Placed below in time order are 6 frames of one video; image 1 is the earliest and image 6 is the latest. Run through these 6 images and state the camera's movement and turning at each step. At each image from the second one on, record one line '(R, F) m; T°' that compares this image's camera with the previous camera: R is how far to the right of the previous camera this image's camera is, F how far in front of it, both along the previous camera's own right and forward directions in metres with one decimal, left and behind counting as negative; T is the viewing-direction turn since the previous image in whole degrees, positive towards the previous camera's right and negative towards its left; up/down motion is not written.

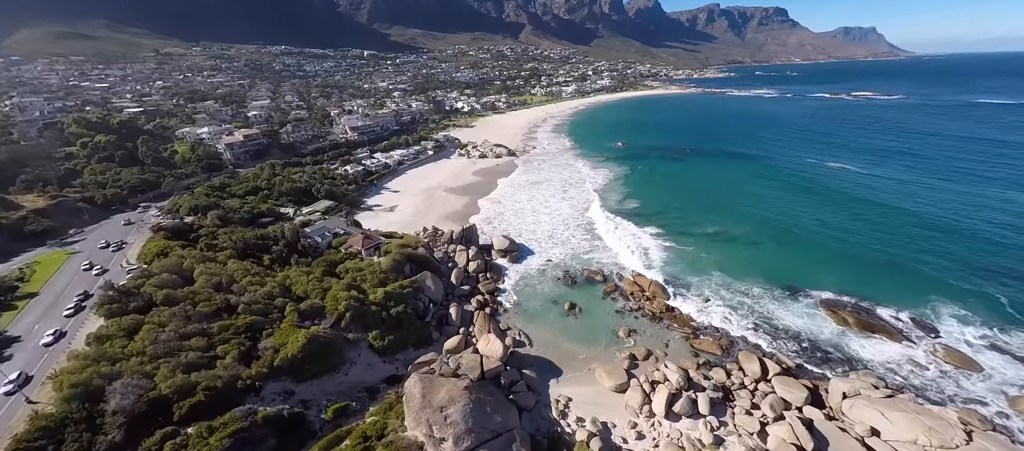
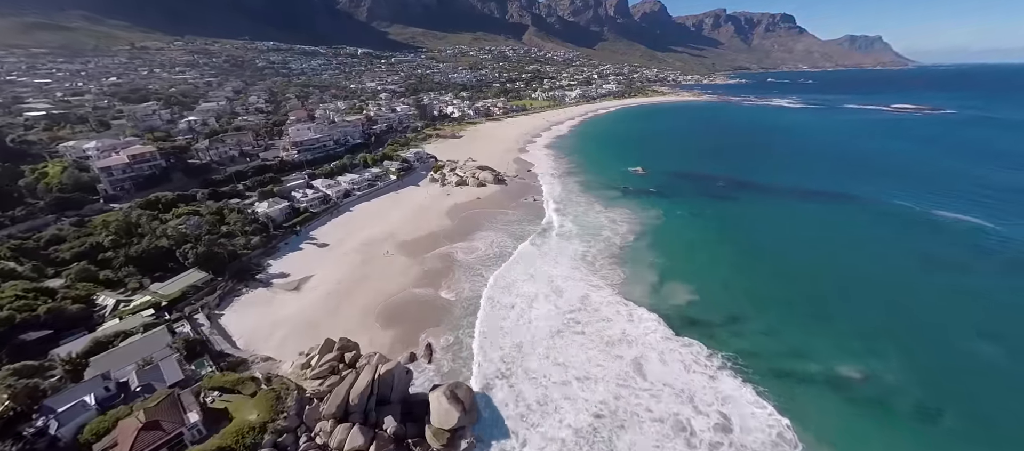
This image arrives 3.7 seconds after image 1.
(+1.9, +15.3) m; 0°
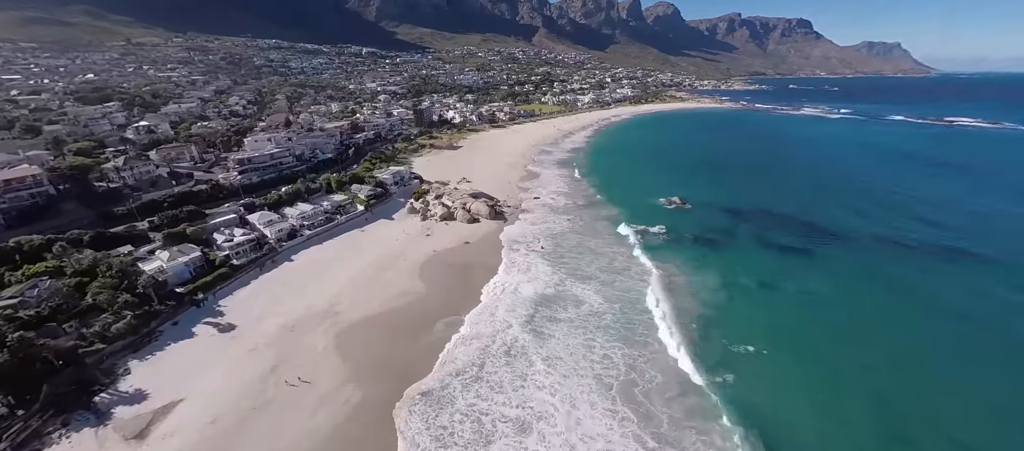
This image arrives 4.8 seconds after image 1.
(+0.5, +11.1) m; -1°
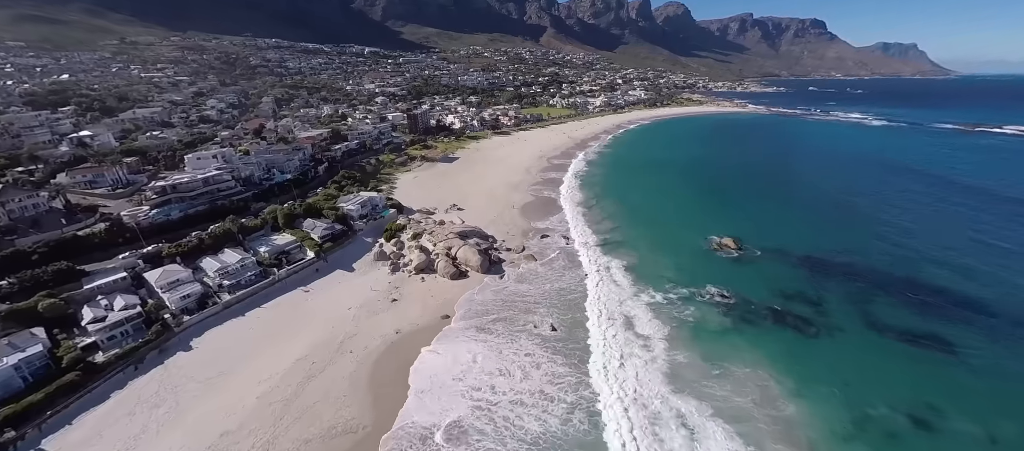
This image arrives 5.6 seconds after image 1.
(+0.4, +9.5) m; -1°
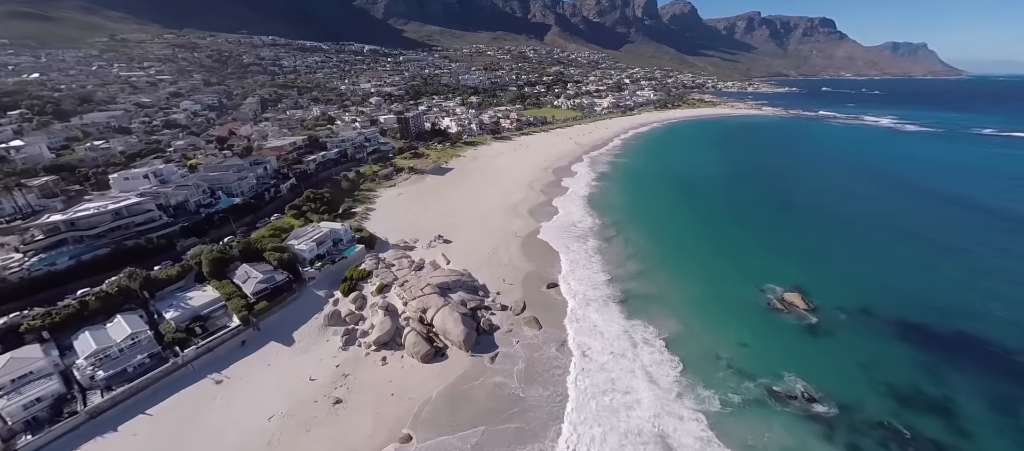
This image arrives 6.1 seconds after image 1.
(+0.4, +7.3) m; 0°
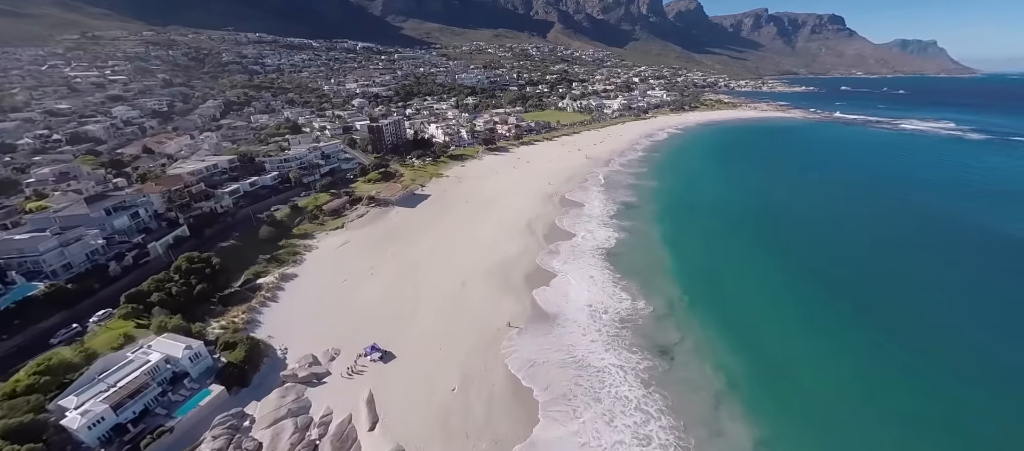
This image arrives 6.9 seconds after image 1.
(+1.0, +12.7) m; 0°
